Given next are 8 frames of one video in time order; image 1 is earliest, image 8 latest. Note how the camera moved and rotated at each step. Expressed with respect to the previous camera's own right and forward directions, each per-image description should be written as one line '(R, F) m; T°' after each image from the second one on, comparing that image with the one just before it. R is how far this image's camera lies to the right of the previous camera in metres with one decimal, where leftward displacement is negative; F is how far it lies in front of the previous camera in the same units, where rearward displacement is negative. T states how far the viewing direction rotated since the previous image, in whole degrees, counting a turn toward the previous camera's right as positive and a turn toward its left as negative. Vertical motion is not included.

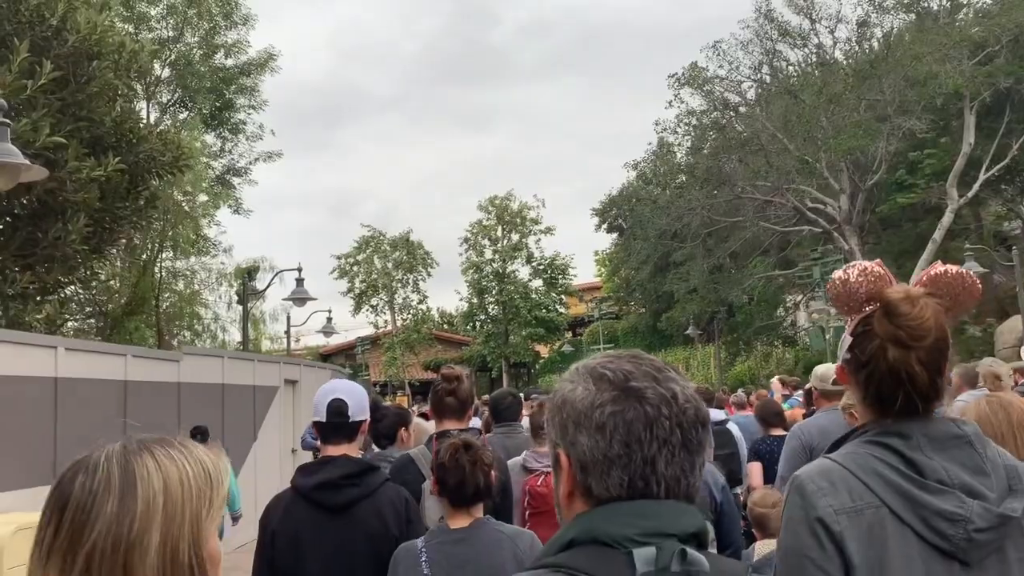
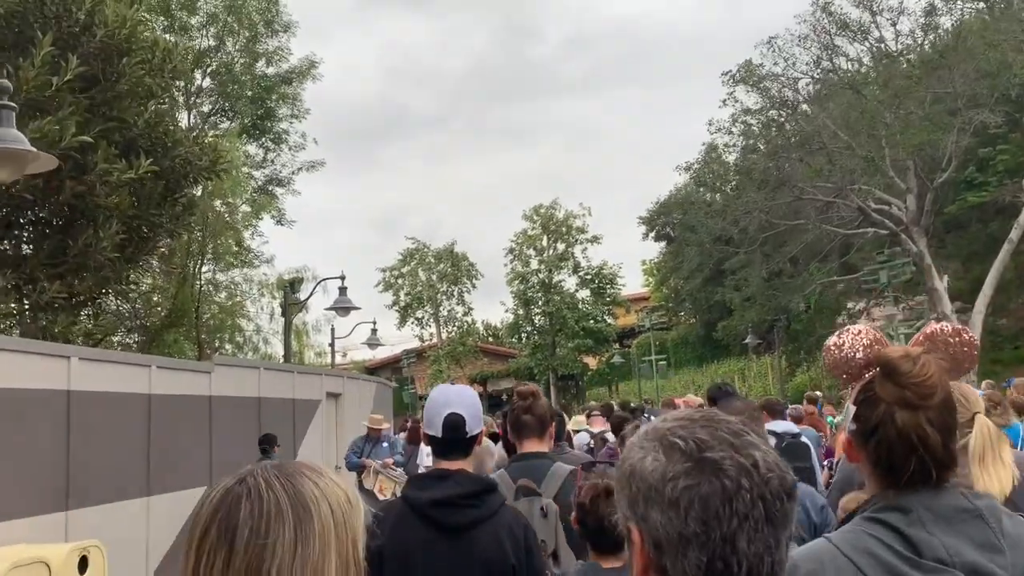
(-0.2, +1.1) m; -3°
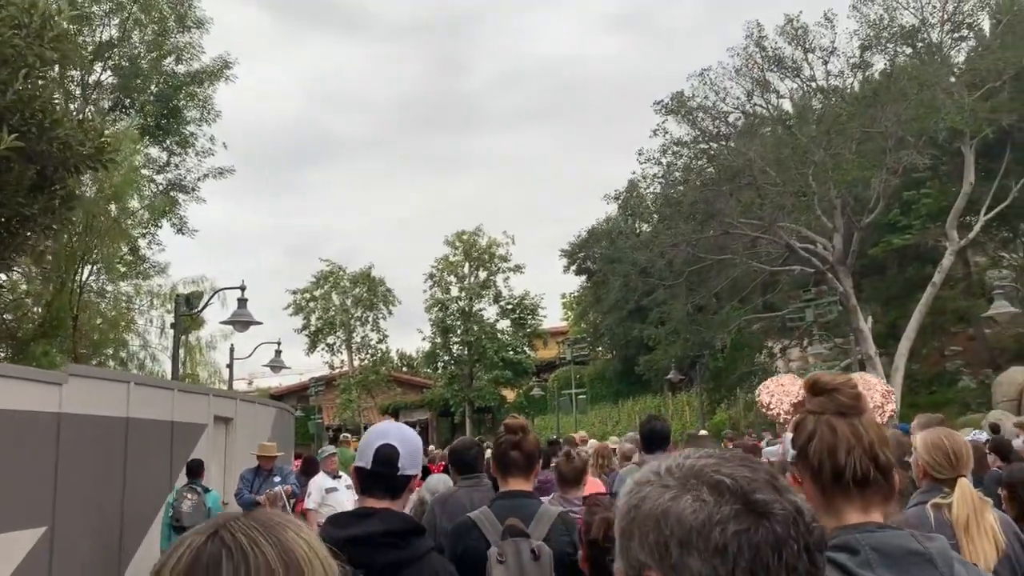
(-0.1, +1.6) m; +5°
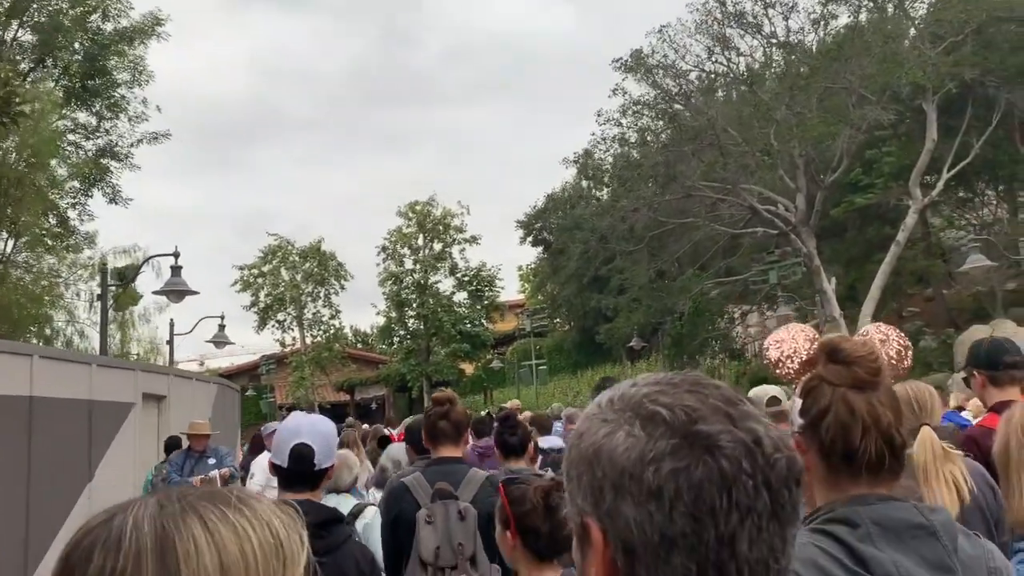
(-0.1, +1.1) m; +3°
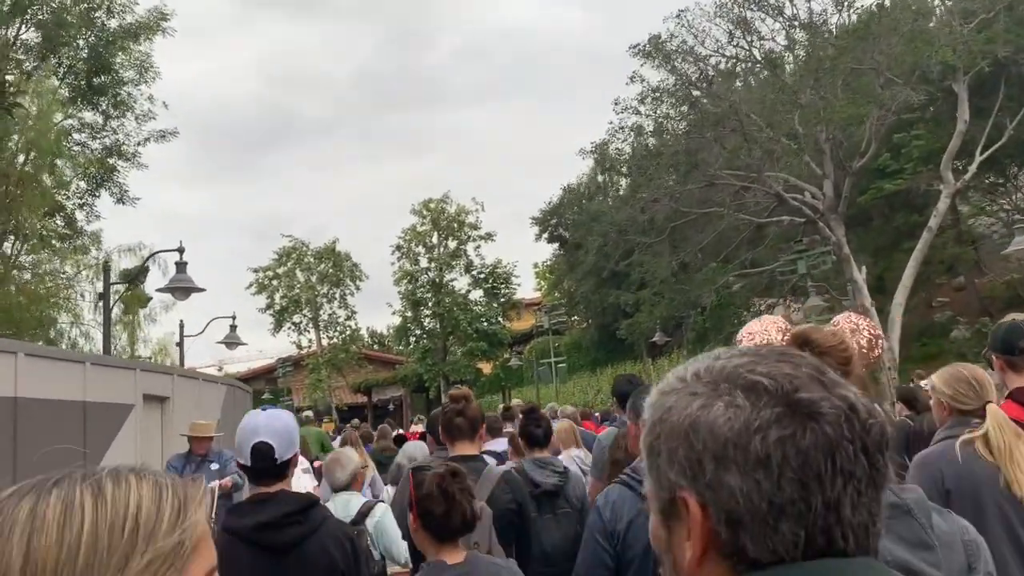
(-0.1, +0.8) m; -1°
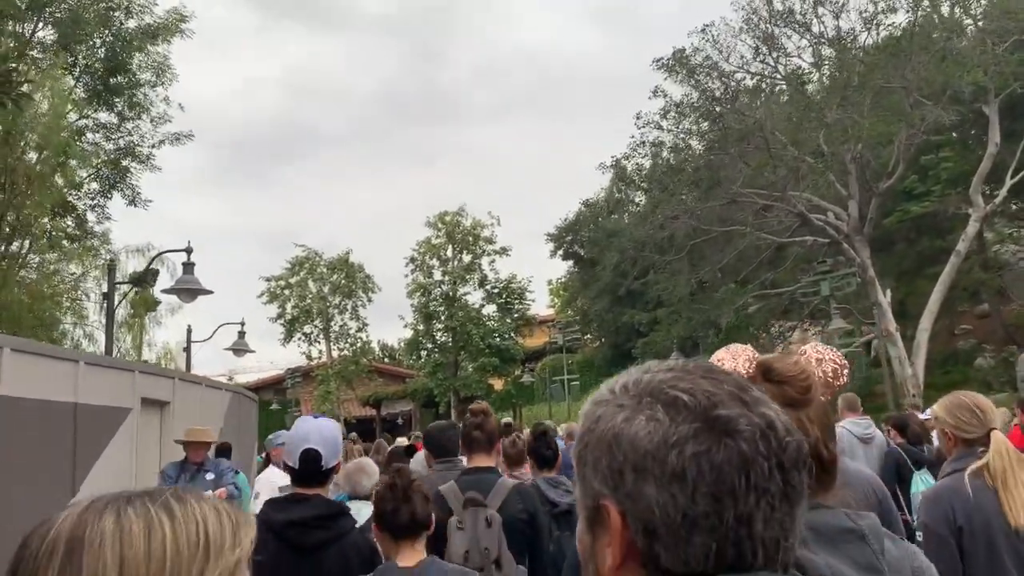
(-0.1, +0.6) m; -1°
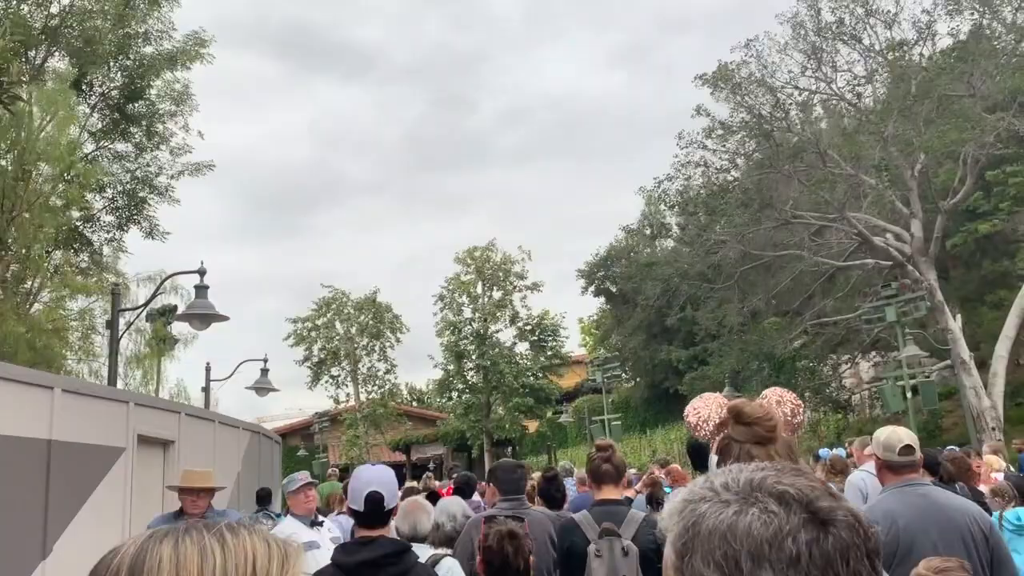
(-0.4, +1.8) m; -2°
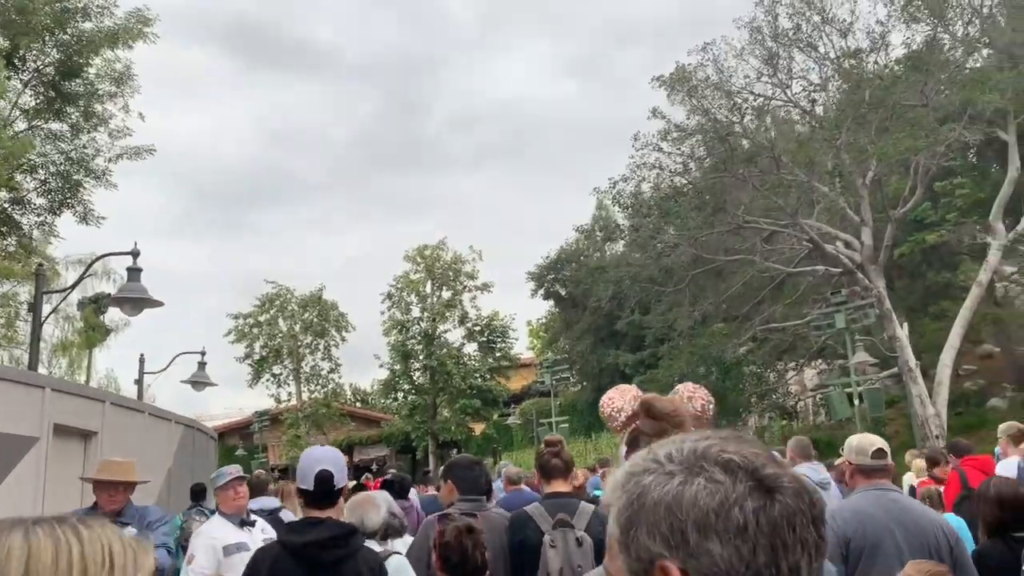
(-0.1, +0.5) m; +3°
